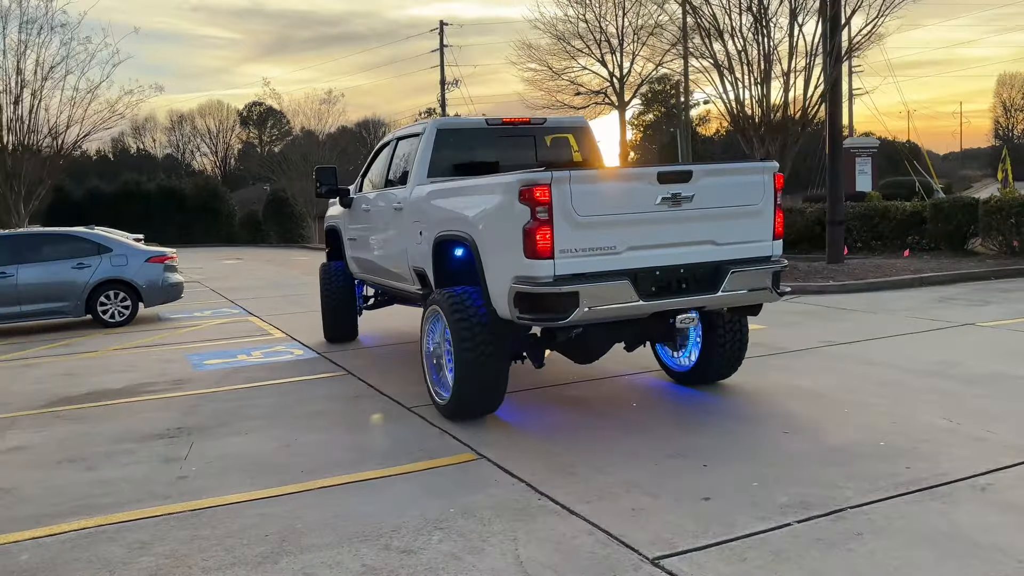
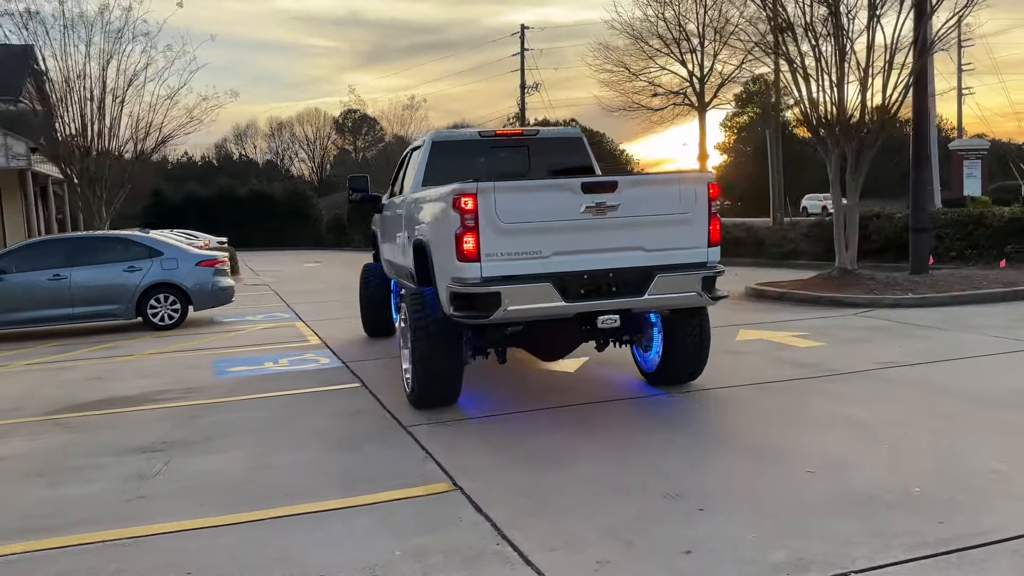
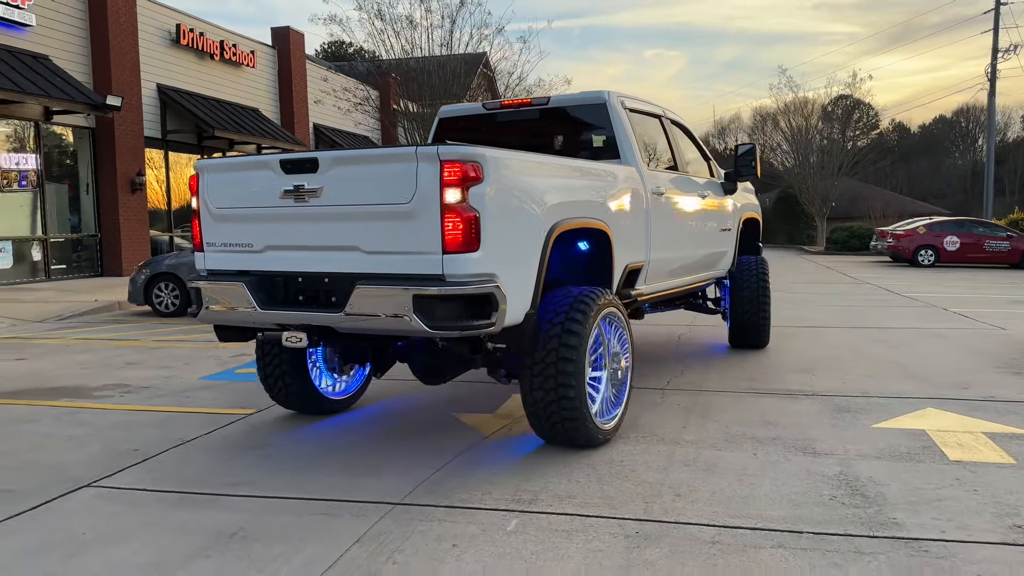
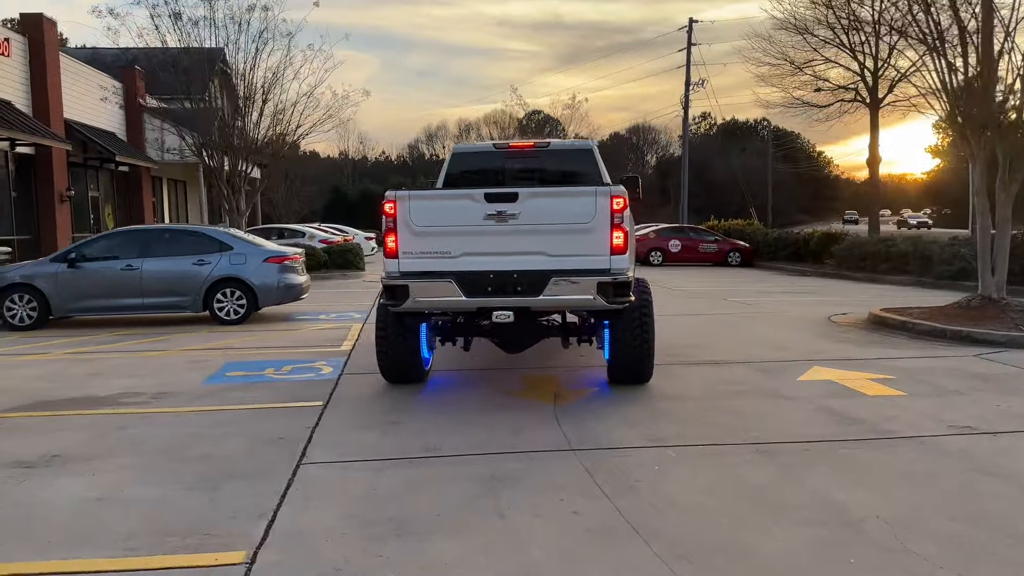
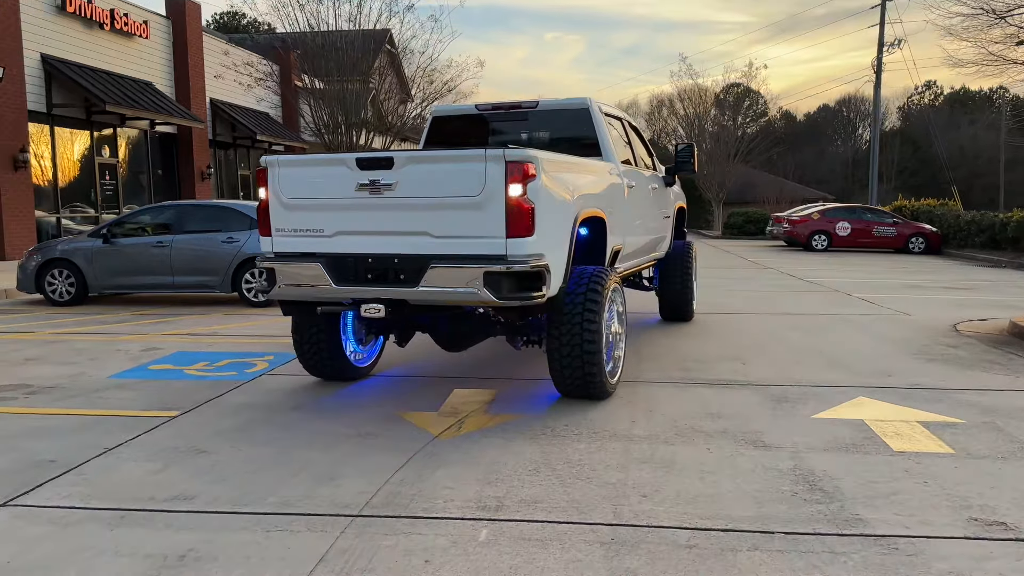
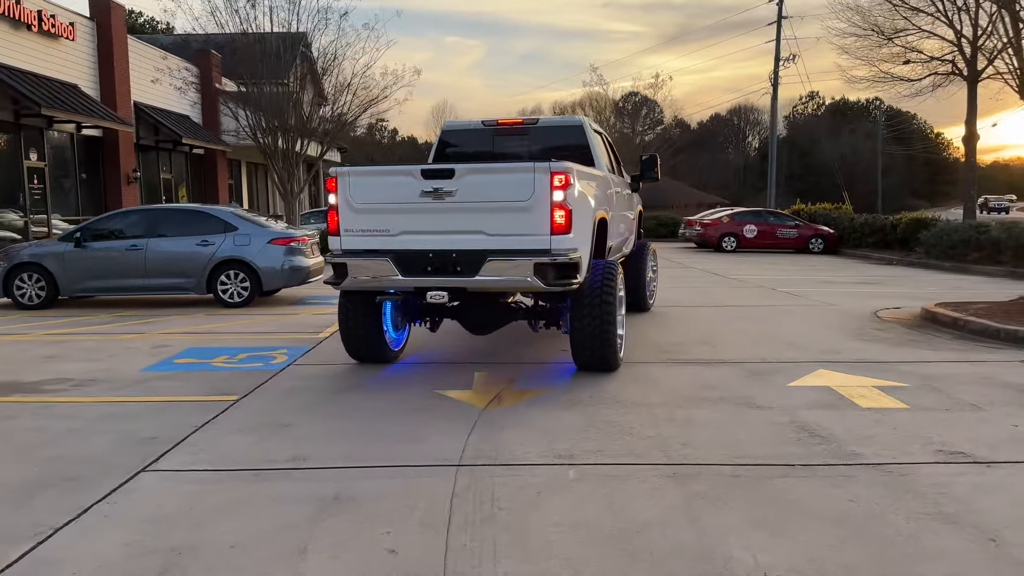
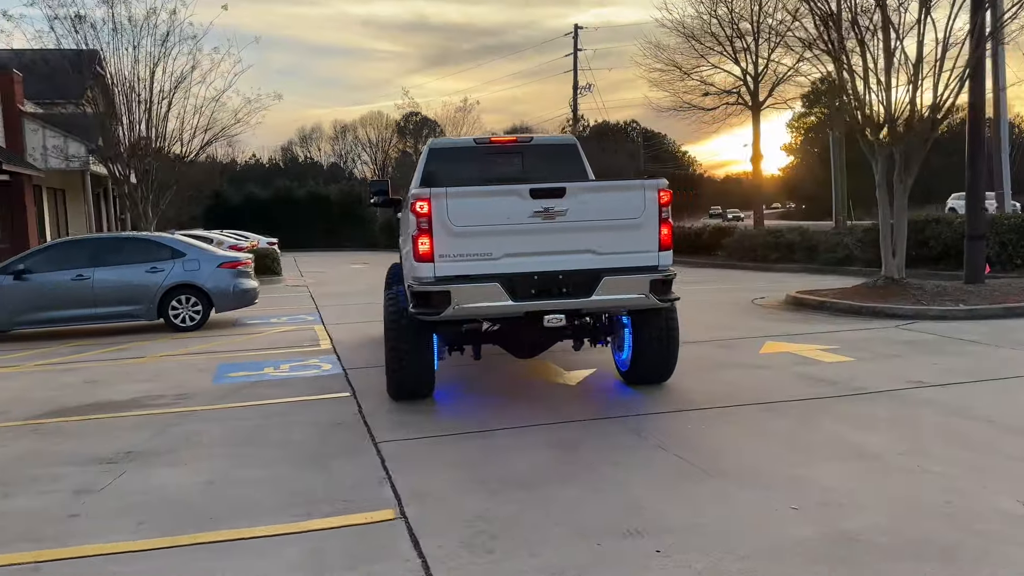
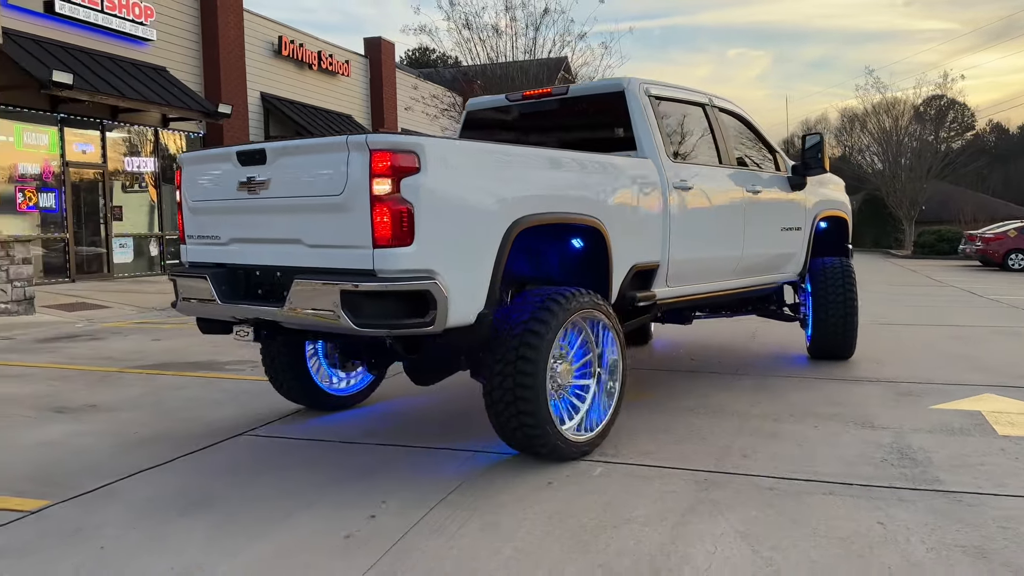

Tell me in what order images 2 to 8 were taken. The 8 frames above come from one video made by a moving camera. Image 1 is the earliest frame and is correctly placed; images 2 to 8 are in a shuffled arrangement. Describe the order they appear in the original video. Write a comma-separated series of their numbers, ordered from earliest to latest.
2, 7, 4, 6, 5, 3, 8
